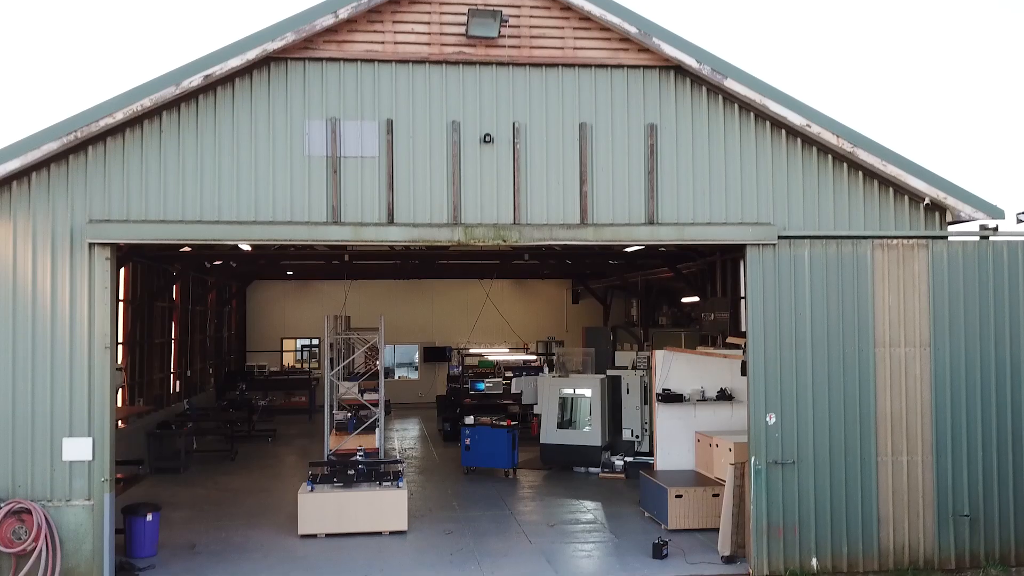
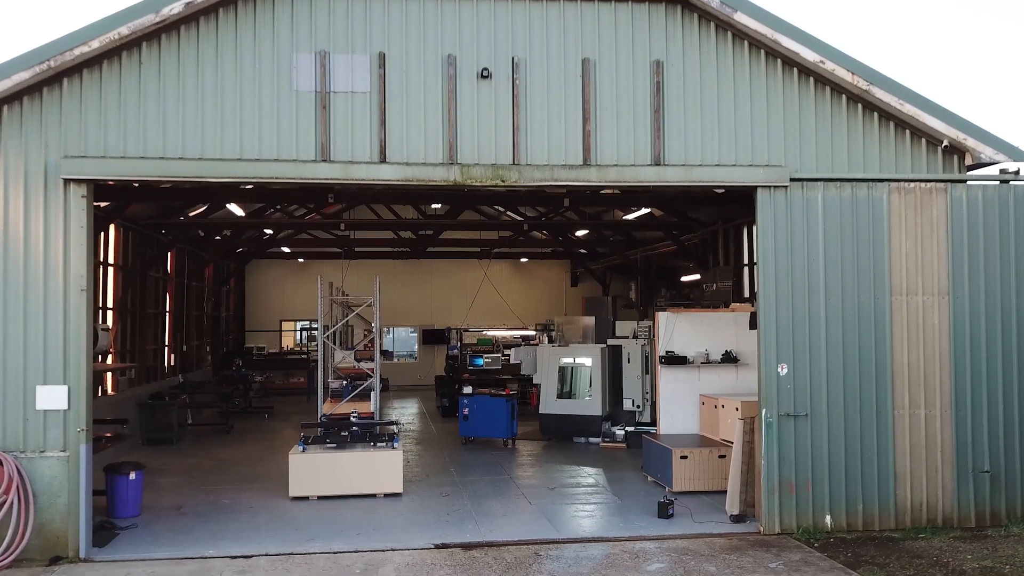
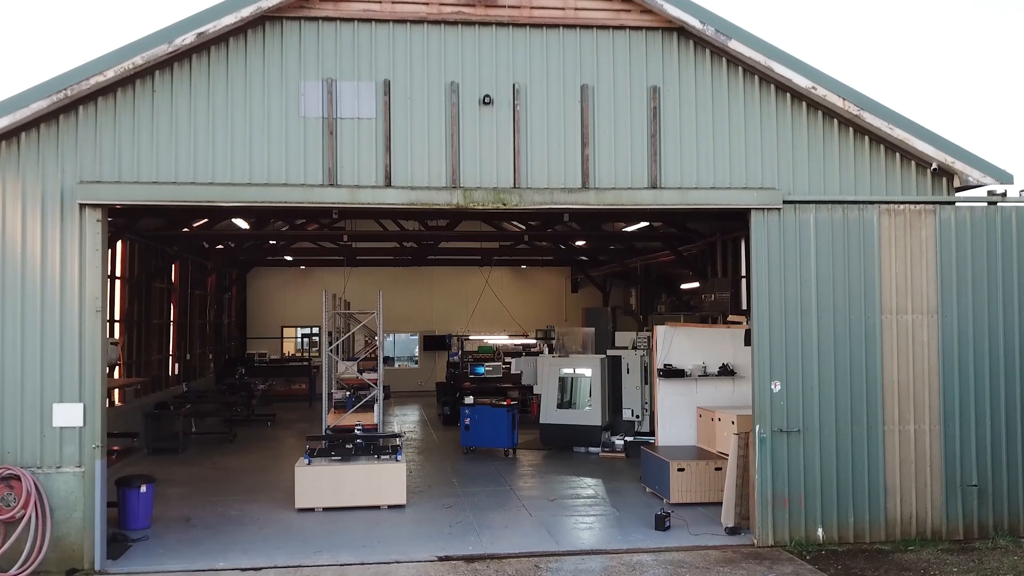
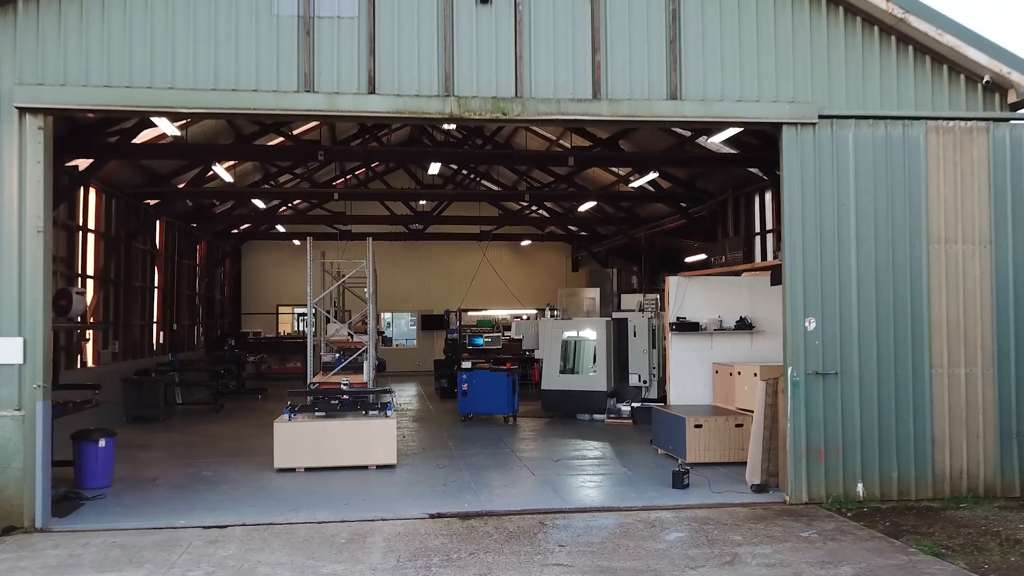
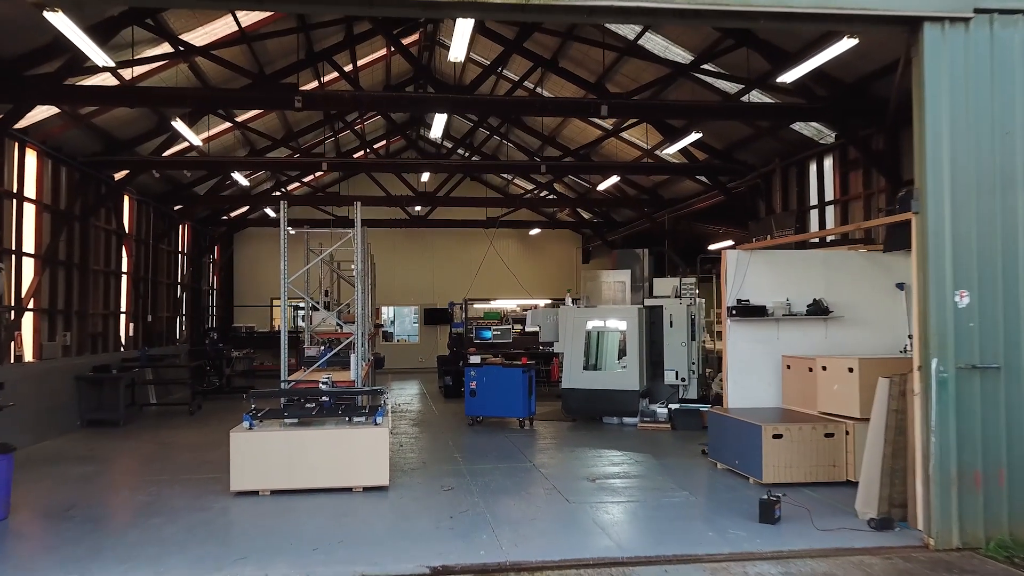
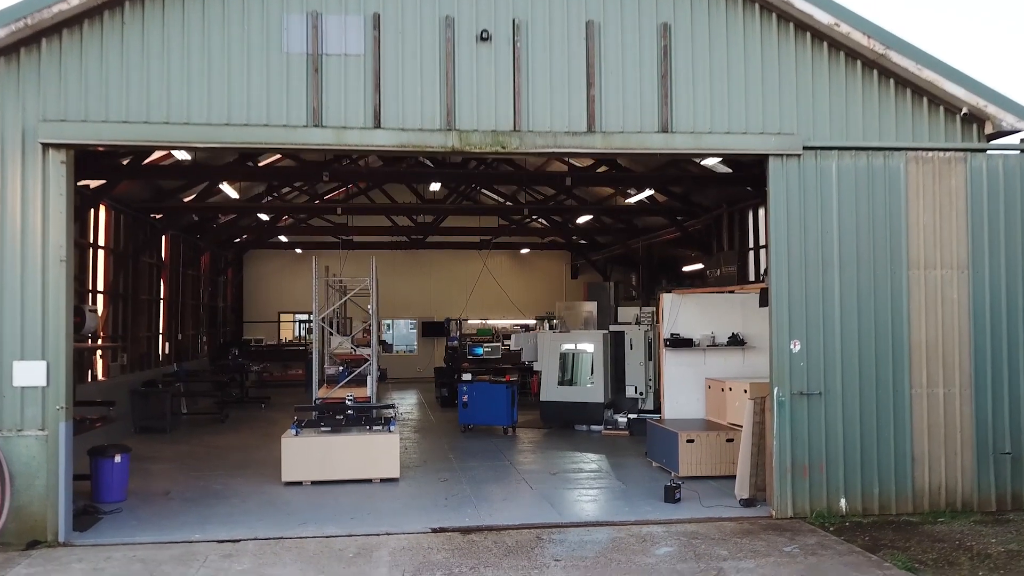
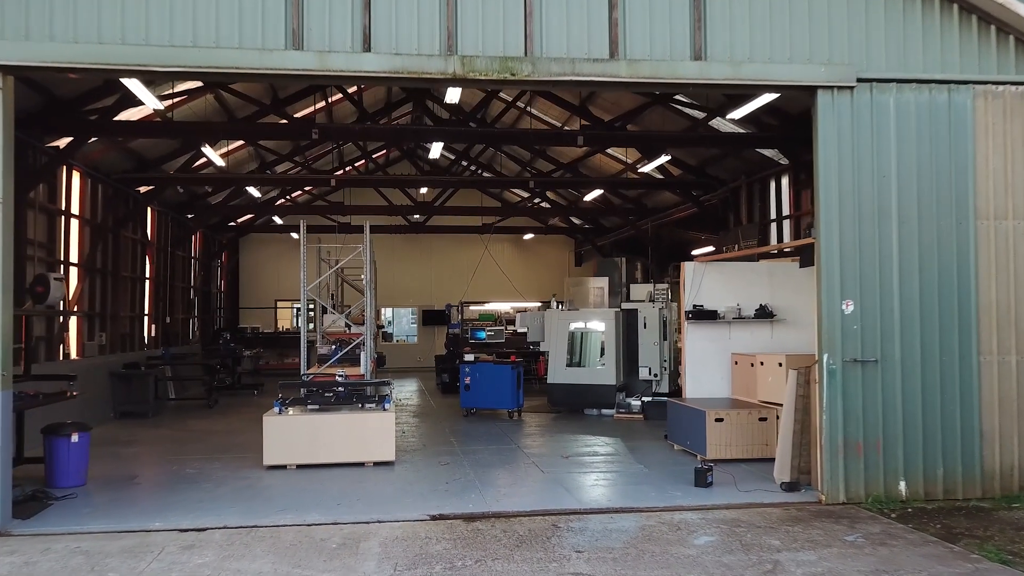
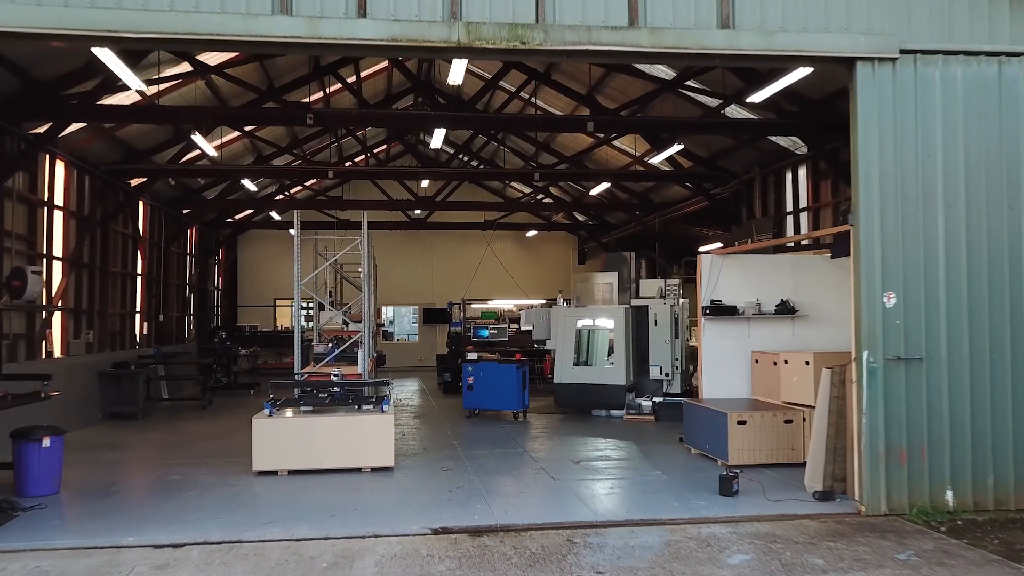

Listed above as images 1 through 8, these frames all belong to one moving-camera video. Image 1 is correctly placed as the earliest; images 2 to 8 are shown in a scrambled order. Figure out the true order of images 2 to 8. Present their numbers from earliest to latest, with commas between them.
3, 2, 6, 4, 7, 8, 5
